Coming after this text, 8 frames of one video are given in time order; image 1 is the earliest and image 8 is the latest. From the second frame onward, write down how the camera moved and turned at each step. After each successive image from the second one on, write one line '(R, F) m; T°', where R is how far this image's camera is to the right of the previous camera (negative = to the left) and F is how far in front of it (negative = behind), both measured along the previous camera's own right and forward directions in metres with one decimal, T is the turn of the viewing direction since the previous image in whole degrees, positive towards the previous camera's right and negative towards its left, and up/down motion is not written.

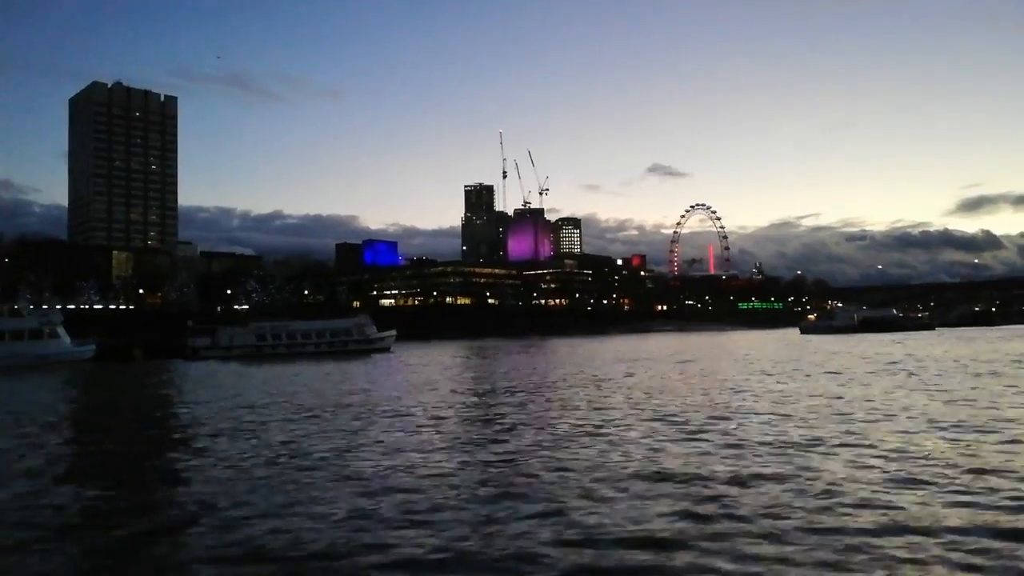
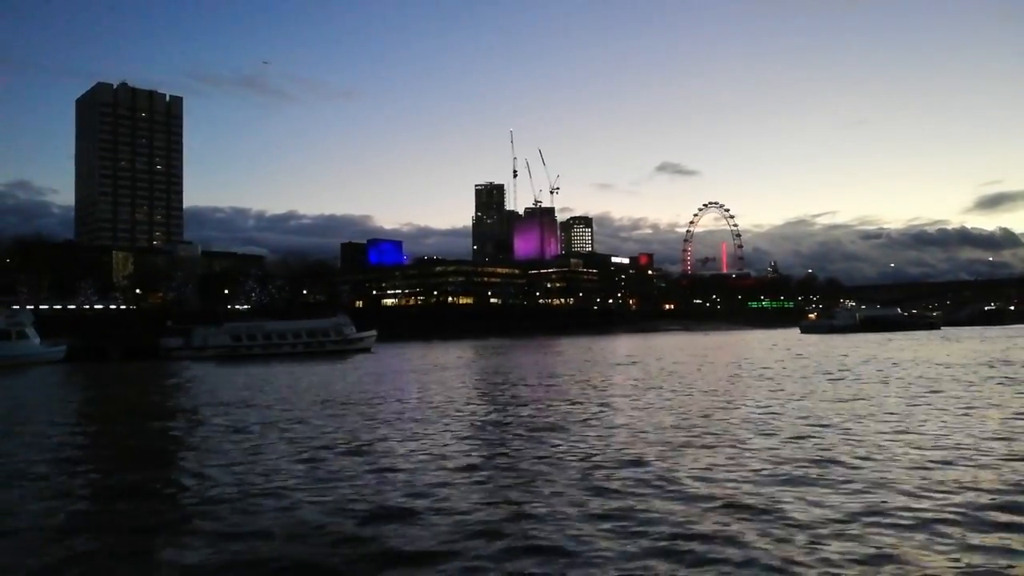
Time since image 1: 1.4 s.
(+1.8, +0.9) m; -1°
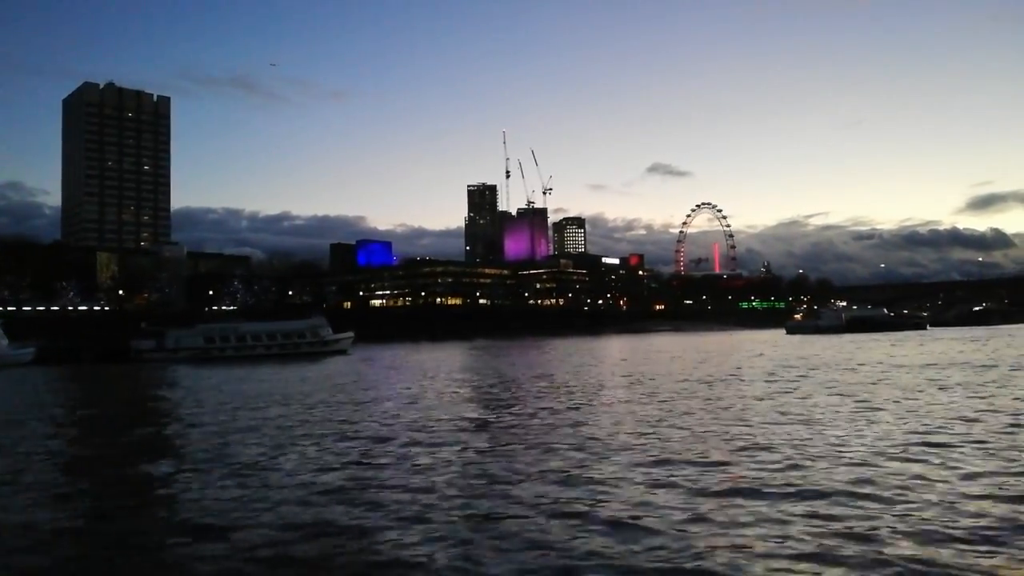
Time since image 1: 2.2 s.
(+0.9, +0.5) m; 0°
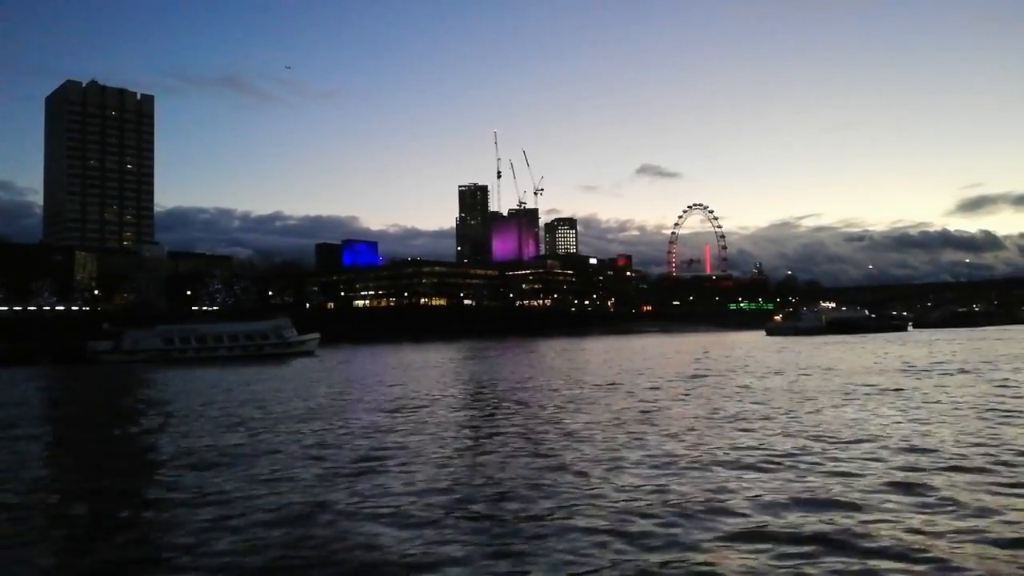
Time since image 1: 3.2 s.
(+1.3, +0.8) m; +1°
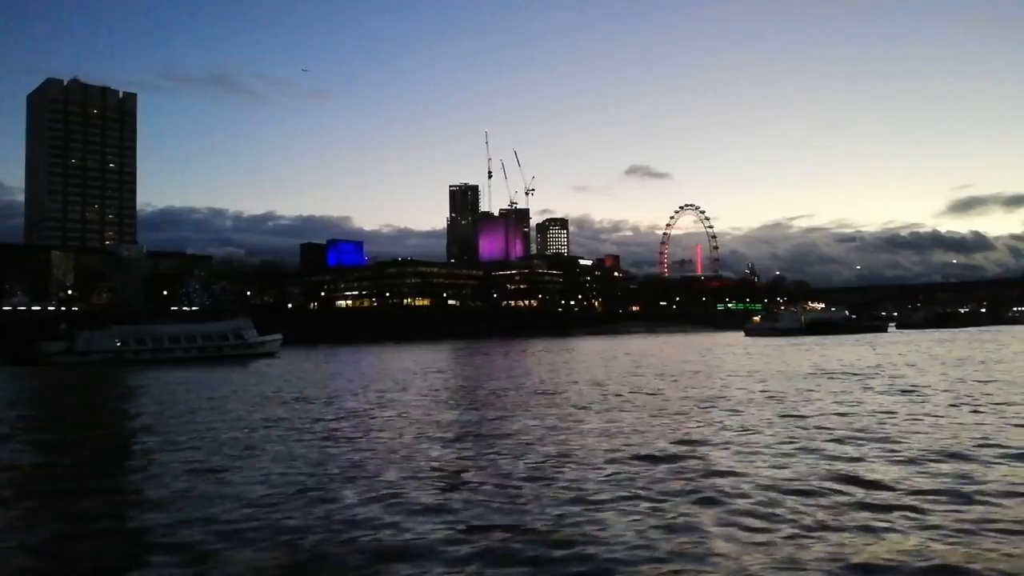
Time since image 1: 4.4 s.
(+1.5, +0.8) m; +1°
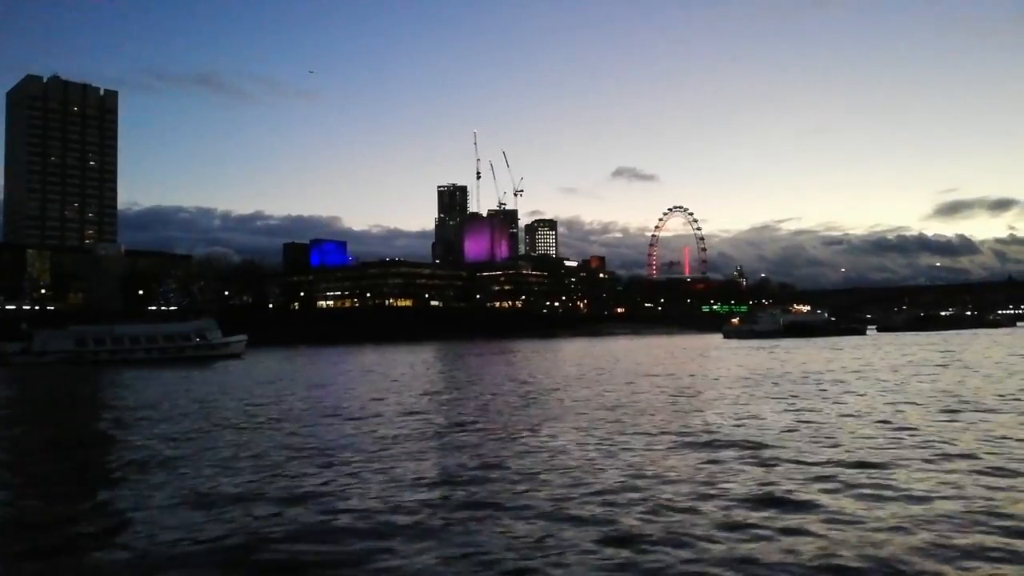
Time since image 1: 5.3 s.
(+1.0, +0.7) m; +1°
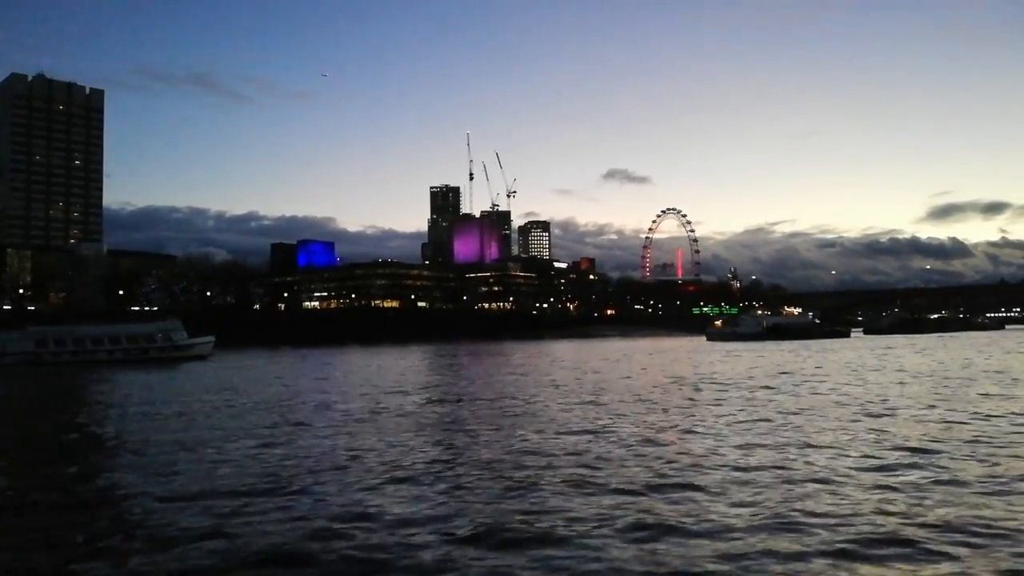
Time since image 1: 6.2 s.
(+1.2, +0.7) m; 0°
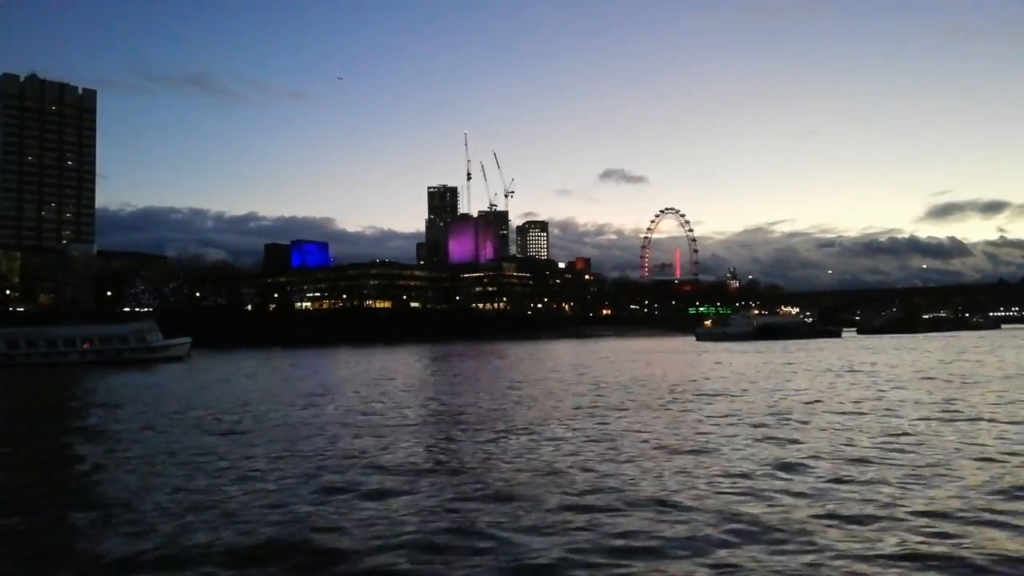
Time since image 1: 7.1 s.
(+1.0, +0.6) m; 0°
